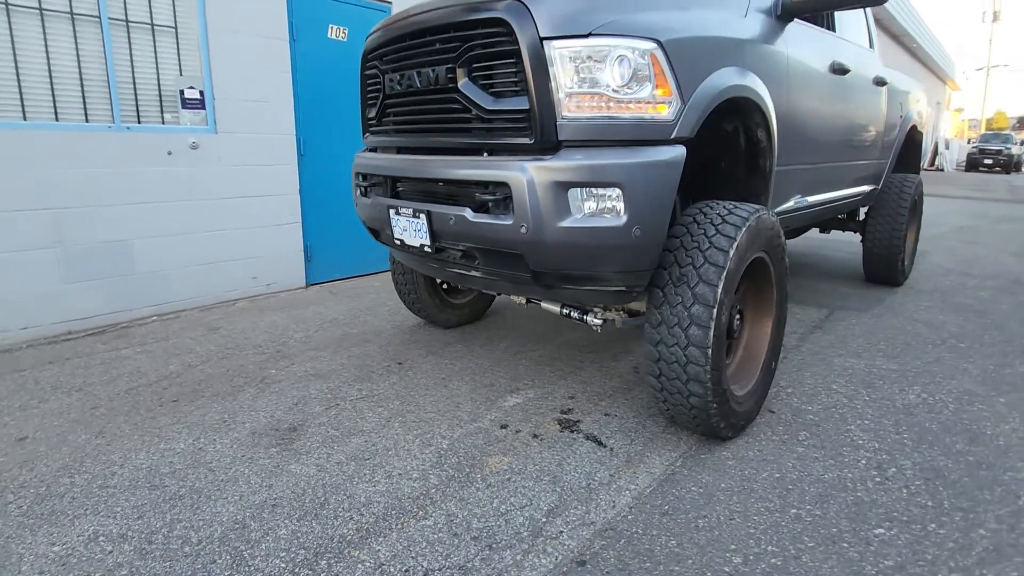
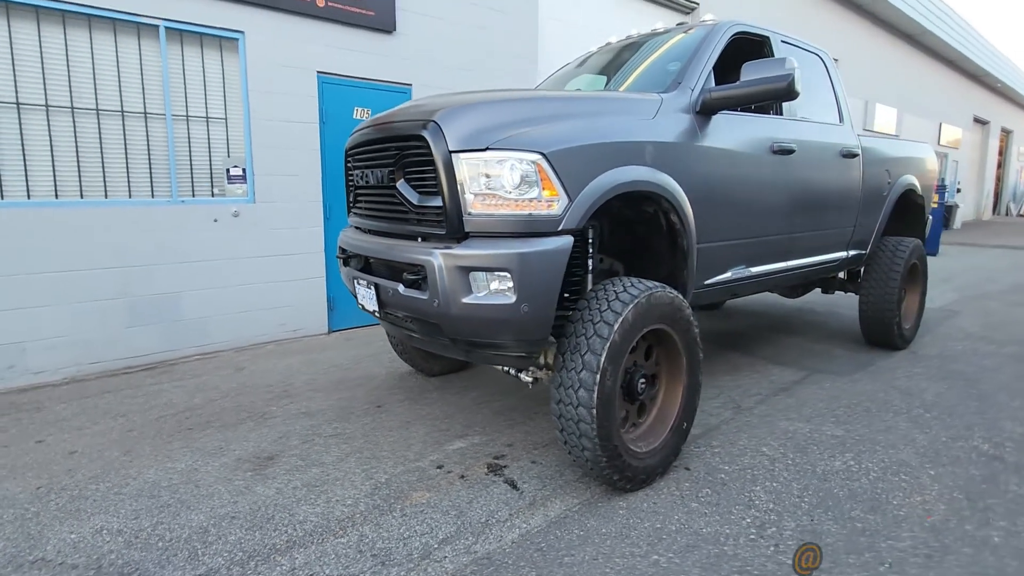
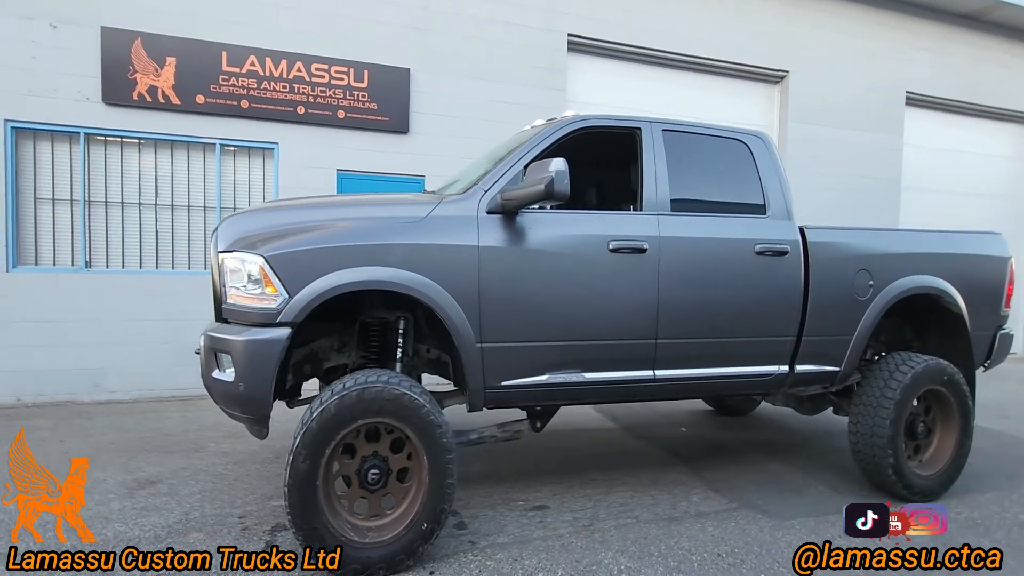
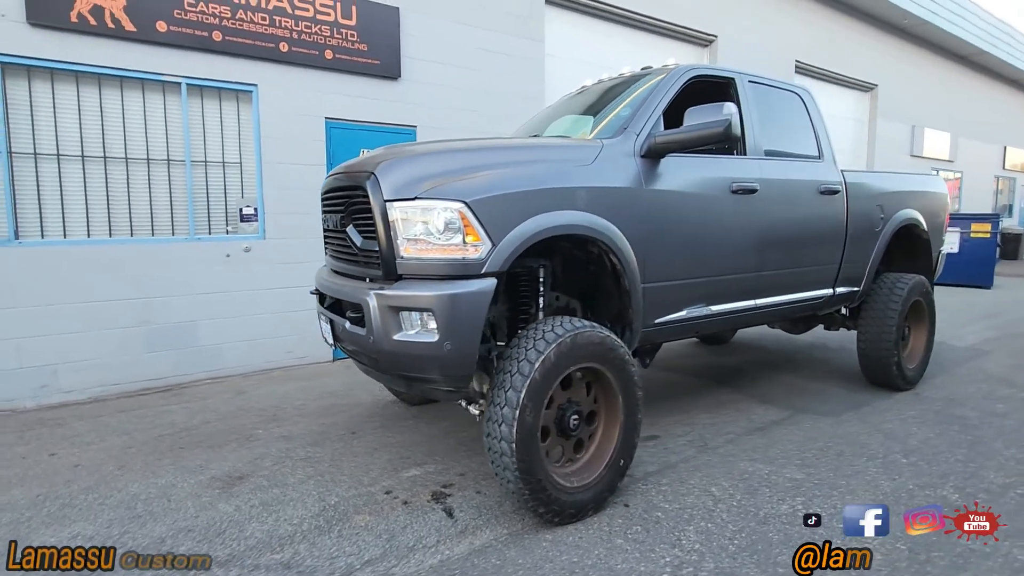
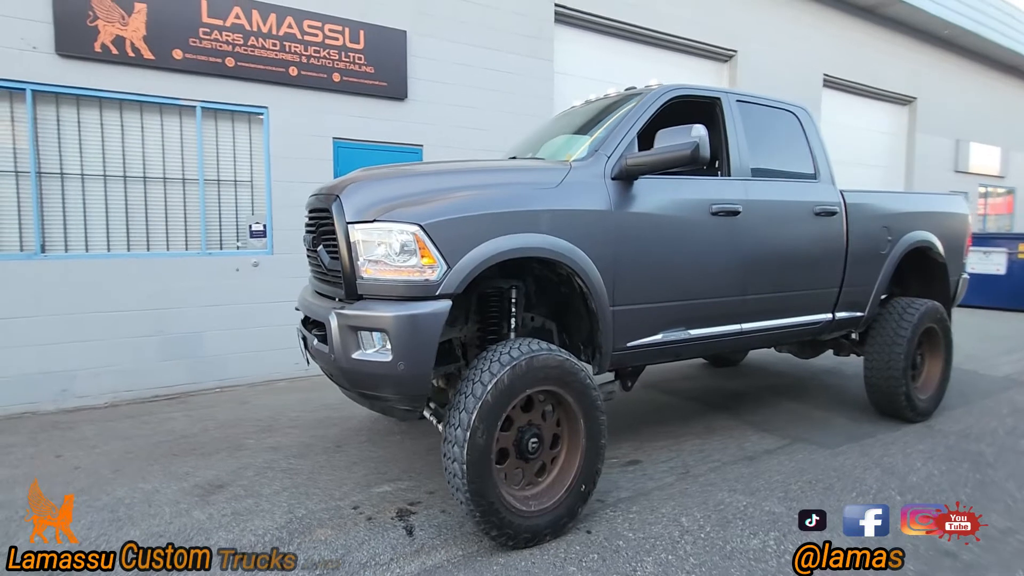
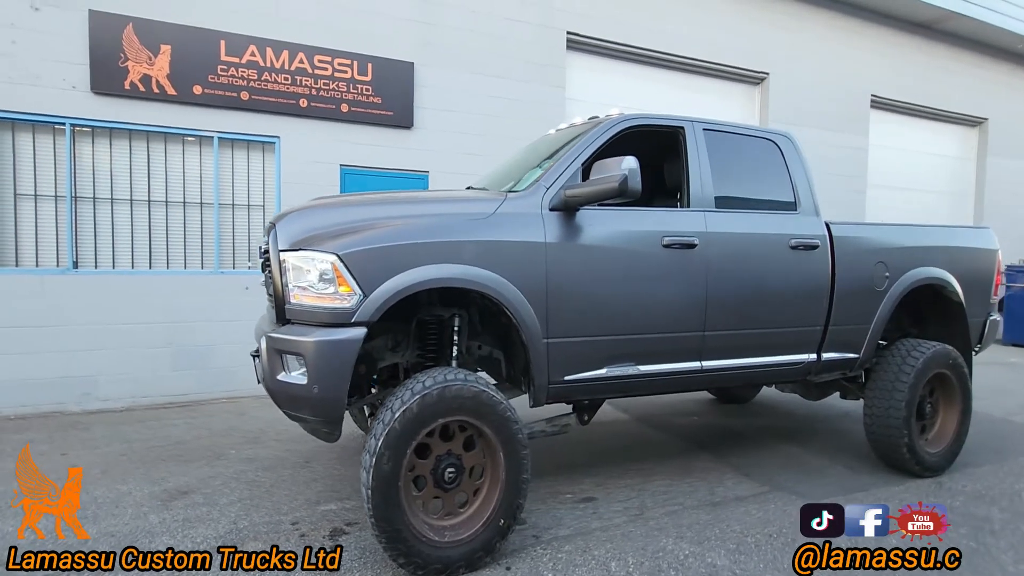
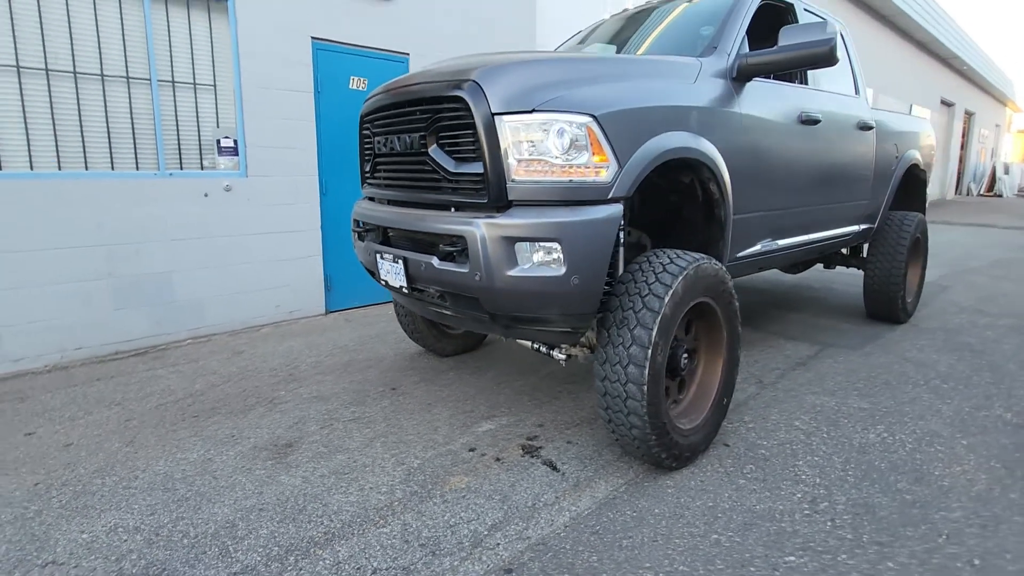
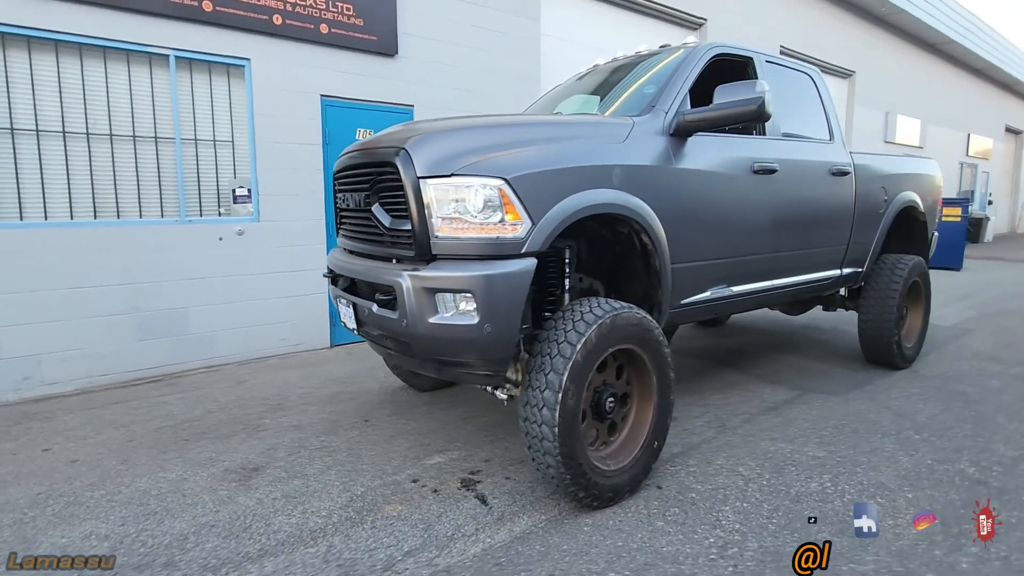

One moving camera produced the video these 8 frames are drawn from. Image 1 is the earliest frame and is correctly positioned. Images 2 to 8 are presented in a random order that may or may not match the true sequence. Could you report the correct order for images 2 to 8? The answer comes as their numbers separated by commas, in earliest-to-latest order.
7, 2, 8, 4, 5, 6, 3
